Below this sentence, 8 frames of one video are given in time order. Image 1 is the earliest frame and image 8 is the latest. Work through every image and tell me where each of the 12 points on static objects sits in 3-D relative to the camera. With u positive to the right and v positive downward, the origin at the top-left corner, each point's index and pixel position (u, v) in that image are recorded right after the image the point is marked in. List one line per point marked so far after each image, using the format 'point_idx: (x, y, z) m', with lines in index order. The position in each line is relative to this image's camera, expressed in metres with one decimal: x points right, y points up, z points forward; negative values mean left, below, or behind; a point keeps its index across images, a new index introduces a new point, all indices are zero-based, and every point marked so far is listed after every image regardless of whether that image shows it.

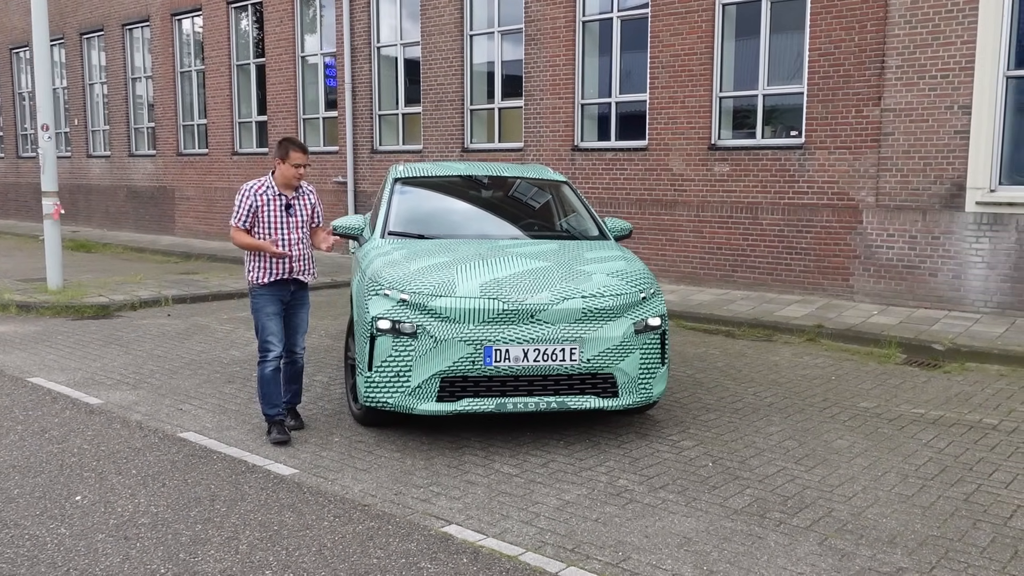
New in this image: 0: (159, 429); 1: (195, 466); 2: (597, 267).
0: (-2.1, -0.8, +5.3) m
1: (-1.6, -0.9, +4.6) m
2: (+0.5, +0.1, +5.2) m
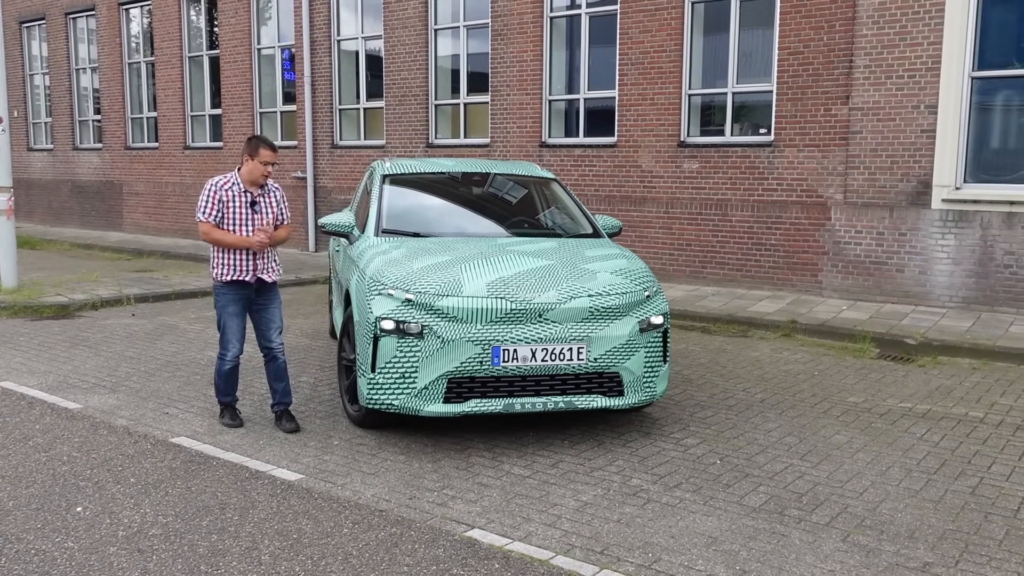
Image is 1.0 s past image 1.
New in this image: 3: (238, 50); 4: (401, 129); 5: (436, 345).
0: (-2.0, -0.8, +5.1) m
1: (-1.5, -0.9, +4.5) m
2: (+0.5, +0.1, +5.1) m
3: (-4.7, +4.0, +15.4) m
4: (-1.6, +2.4, +13.4) m
5: (-0.4, -0.3, +4.7) m
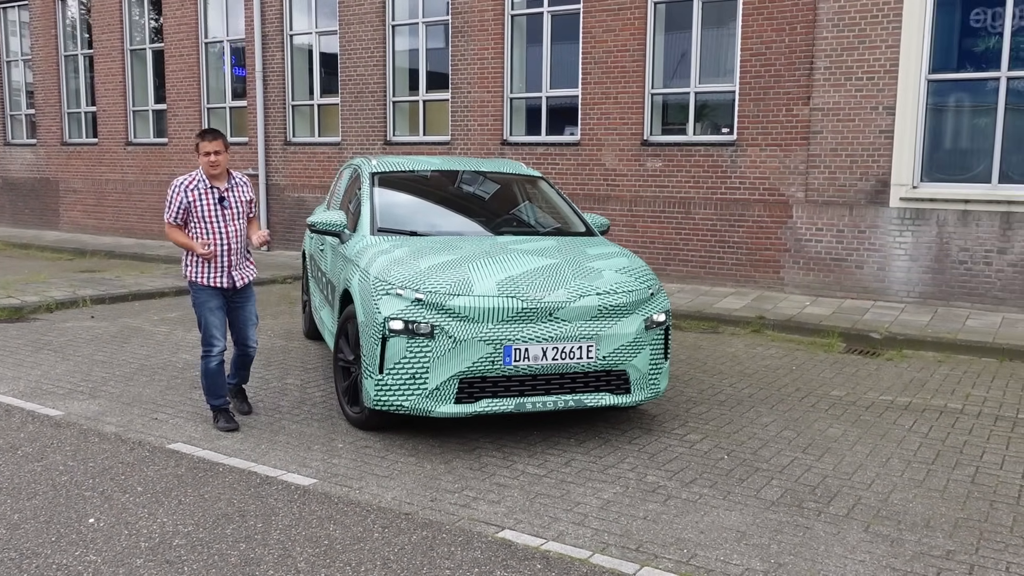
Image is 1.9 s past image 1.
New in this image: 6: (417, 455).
0: (-2.0, -0.8, +5.0) m
1: (-1.5, -0.9, +4.3) m
2: (+0.5, +0.1, +5.2) m
3: (-5.4, +4.0, +15.0) m
4: (-2.3, +2.4, +13.3) m
5: (-0.3, -0.3, +4.6) m
6: (-0.5, -0.9, +4.8) m
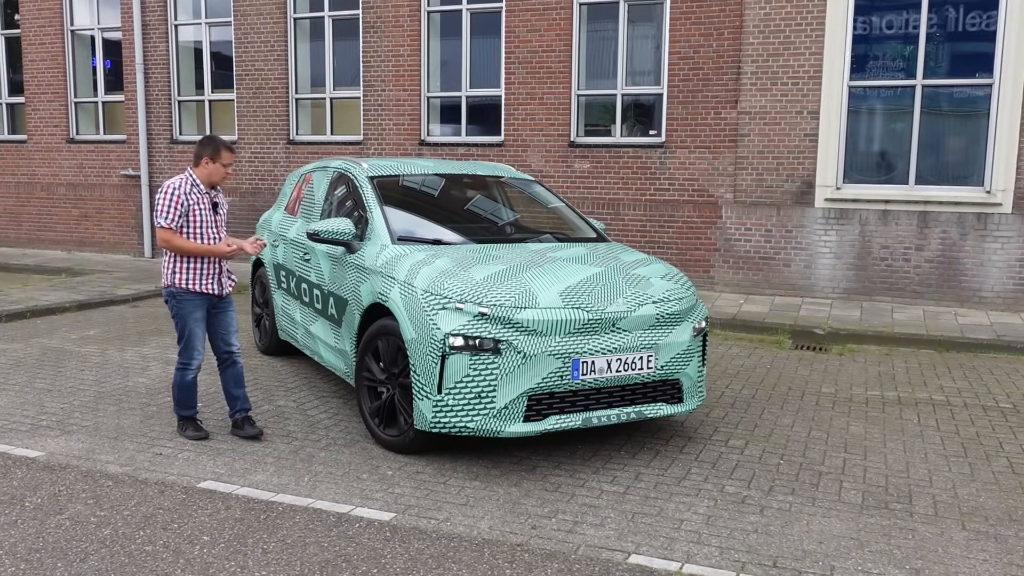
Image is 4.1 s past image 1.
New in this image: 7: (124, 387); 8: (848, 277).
0: (-1.7, -0.9, +4.4) m
1: (-1.0, -1.0, +3.9) m
2: (+0.8, +0.1, +5.1) m
3: (-7.0, +3.9, +13.6) m
4: (-3.5, +2.3, +12.5) m
5: (0.0, -0.4, +4.4) m
6: (-0.2, -1.0, +4.5) m
7: (-2.7, -0.7, +6.2) m
8: (+3.7, +0.1, +9.9) m
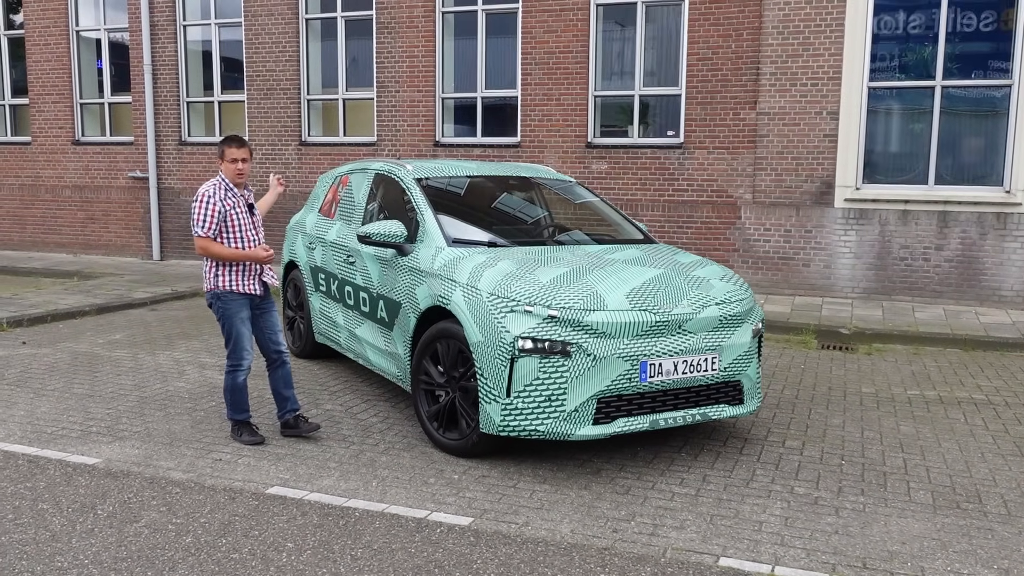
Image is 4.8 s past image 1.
0: (-1.3, -1.0, +4.4) m
1: (-0.7, -1.0, +3.9) m
2: (+1.1, +0.1, +5.1) m
3: (-6.9, +3.8, +13.5) m
4: (-3.3, +2.2, +12.4) m
5: (+0.4, -0.4, +4.4) m
6: (+0.2, -1.0, +4.5) m
7: (-2.4, -0.7, +6.1) m
8: (+3.9, +0.1, +9.9) m
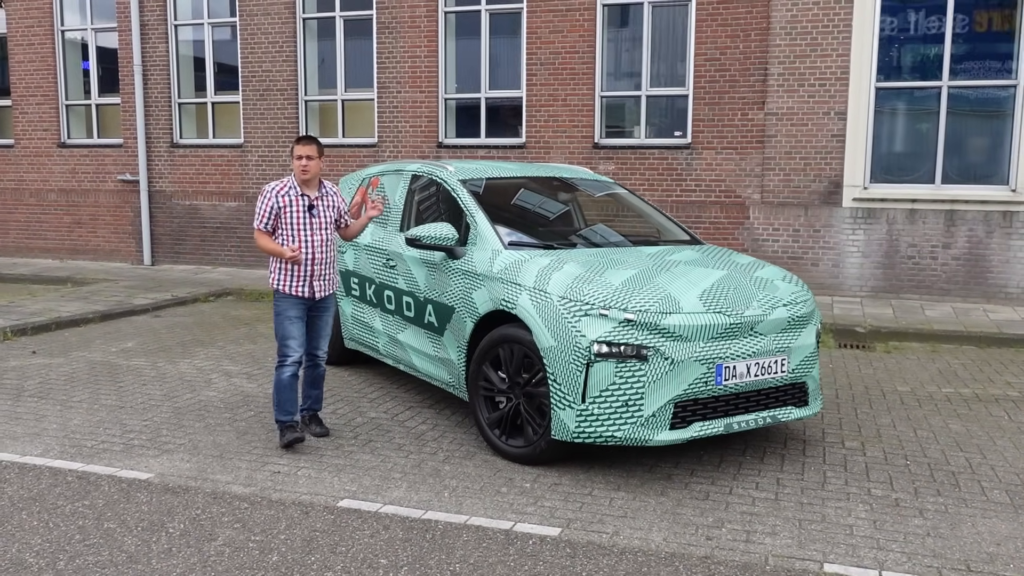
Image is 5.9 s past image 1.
0: (-1.0, -1.0, +4.2) m
1: (-0.3, -1.0, +3.7) m
2: (+1.4, +0.1, +5.0) m
3: (-6.9, +3.7, +13.1) m
4: (-3.3, +2.2, +12.2) m
5: (+0.7, -0.4, +4.3) m
6: (+0.5, -1.0, +4.4) m
7: (-2.1, -0.8, +5.9) m
8: (+4.0, +0.1, +10.0) m
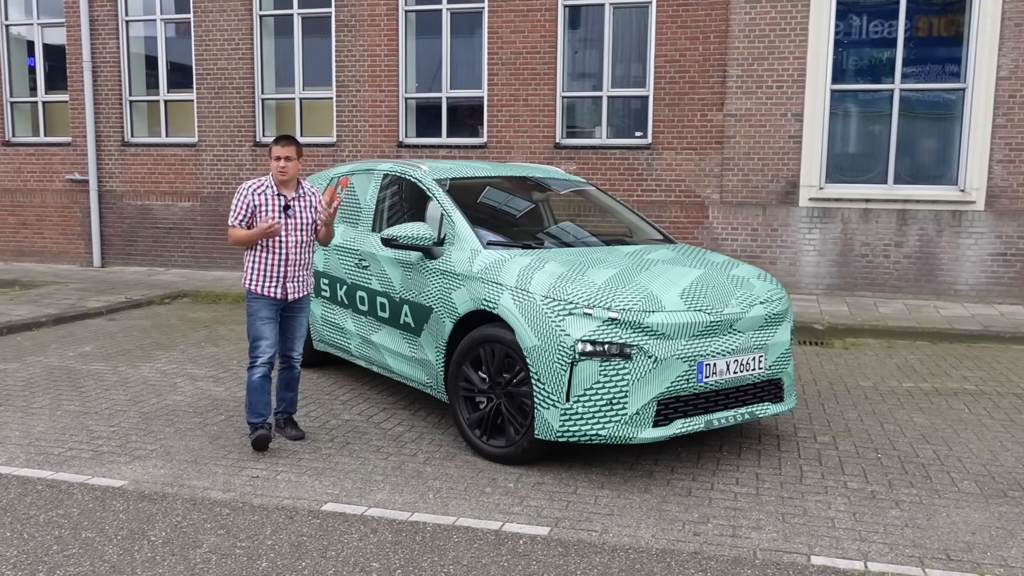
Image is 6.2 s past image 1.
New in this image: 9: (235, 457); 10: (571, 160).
0: (-1.0, -1.0, +4.1) m
1: (-0.3, -1.0, +3.7) m
2: (+1.3, +0.1, +5.1) m
3: (-7.5, +3.7, +12.7) m
4: (-3.9, +2.2, +12.0) m
5: (+0.6, -0.4, +4.3) m
6: (+0.5, -1.0, +4.5) m
7: (-2.2, -0.8, +5.8) m
8: (+3.6, +0.2, +10.2) m
9: (-1.5, -0.9, +4.9) m
10: (+0.7, +1.5, +10.8) m
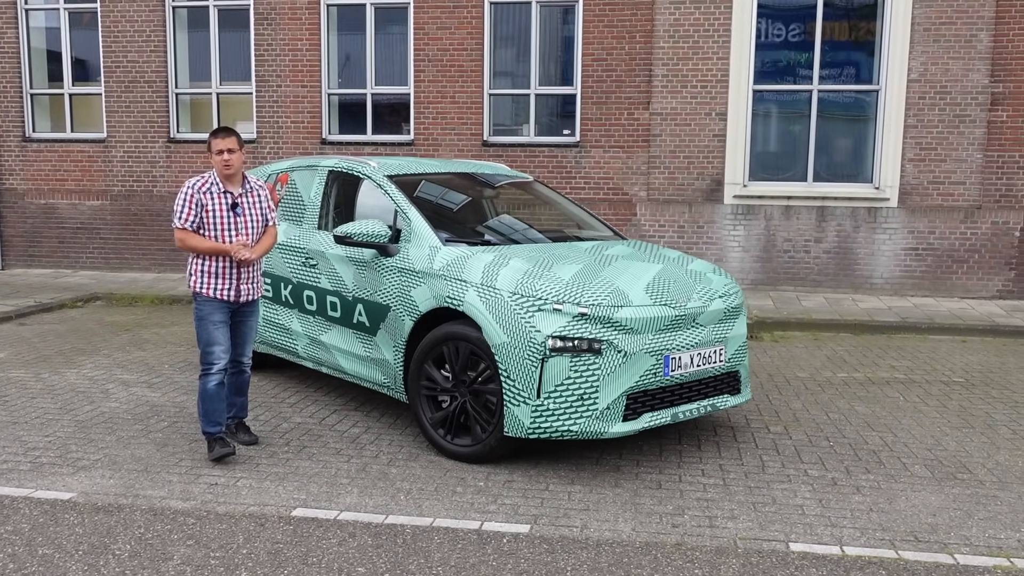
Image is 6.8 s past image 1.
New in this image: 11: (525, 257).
0: (-1.1, -1.0, +4.0) m
1: (-0.4, -1.0, +3.6) m
2: (+1.1, +0.1, +5.2) m
3: (-8.5, +3.6, +11.8) m
4: (-4.8, +2.1, +11.4) m
5: (+0.5, -0.3, +4.3) m
6: (+0.3, -1.0, +4.4) m
7: (-2.5, -0.8, +5.5) m
8: (+2.8, +0.2, +10.5) m
9: (-1.7, -0.9, +4.6) m
10: (-0.2, +1.5, +10.8) m
11: (+0.1, +0.2, +4.7) m
